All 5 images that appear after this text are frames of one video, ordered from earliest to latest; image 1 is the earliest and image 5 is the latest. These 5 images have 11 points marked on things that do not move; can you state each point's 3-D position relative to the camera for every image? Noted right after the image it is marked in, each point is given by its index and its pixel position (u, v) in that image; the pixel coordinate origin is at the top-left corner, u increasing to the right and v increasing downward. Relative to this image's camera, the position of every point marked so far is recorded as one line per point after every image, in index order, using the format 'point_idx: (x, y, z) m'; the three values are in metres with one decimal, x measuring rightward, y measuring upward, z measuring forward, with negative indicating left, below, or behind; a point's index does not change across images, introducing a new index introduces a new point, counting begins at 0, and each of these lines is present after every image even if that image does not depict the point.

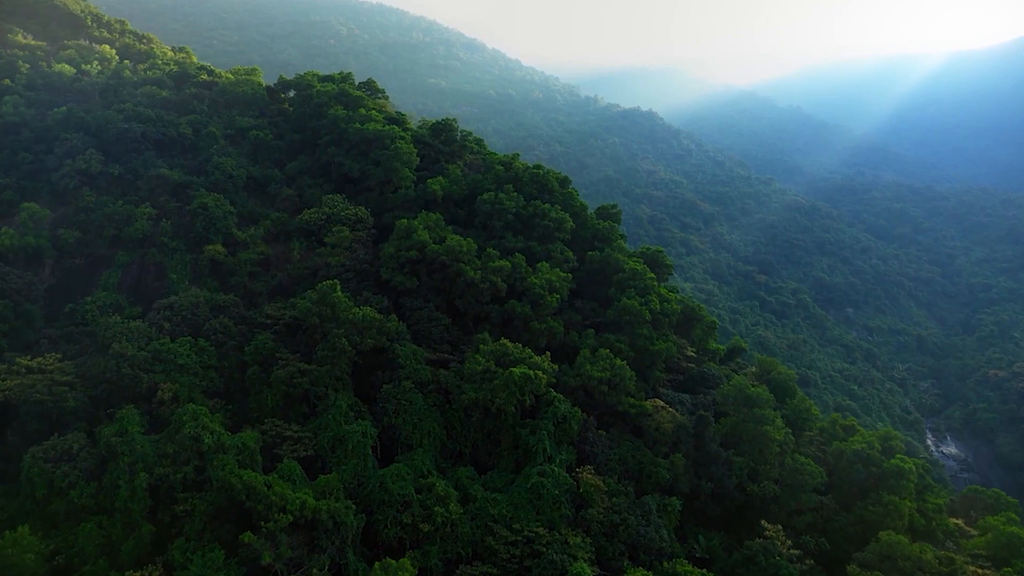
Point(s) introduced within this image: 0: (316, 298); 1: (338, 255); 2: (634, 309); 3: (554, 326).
0: (-6.5, -0.3, +17.0) m
1: (-6.8, +1.3, +20.0) m
2: (+4.6, -0.8, +19.1) m
3: (+1.5, -1.4, +18.5) m
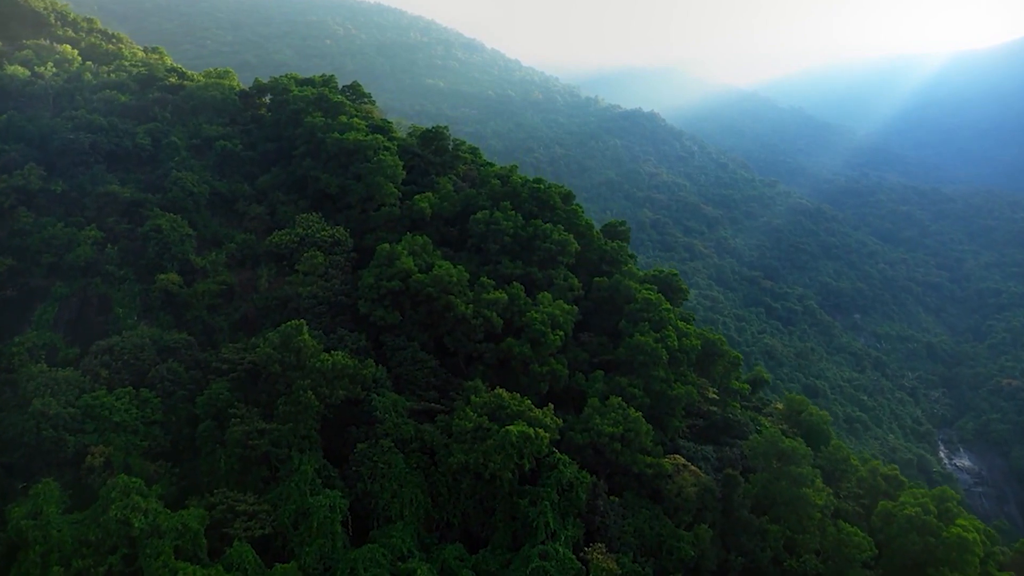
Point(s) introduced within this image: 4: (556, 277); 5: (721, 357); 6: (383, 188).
0: (-6.6, -1.5, +14.5) m
1: (-6.9, +0.2, +17.5) m
2: (+4.5, -1.9, +16.7) m
3: (+1.4, -2.5, +16.1) m
4: (+1.6, +0.4, +18.7) m
5: (+7.6, -2.5, +18.6) m
6: (-5.0, +3.9, +19.8) m
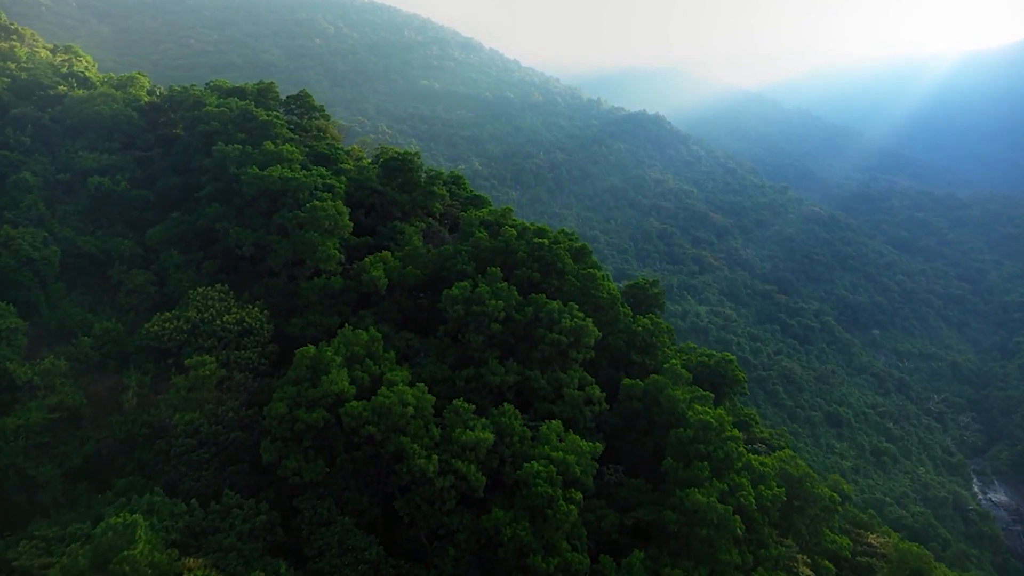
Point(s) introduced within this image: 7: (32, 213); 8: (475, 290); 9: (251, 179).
0: (-6.9, -4.3, +8.5) m
1: (-7.1, -2.7, +11.5) m
2: (+4.2, -4.8, +10.7) m
3: (+1.2, -5.3, +10.0) m
4: (+1.4, -2.4, +12.7) m
5: (+7.4, -5.3, +12.6) m
6: (-5.2, +1.1, +13.7) m
7: (-13.1, +2.1, +14.1) m
8: (-0.9, 0.0, +13.4) m
9: (-7.4, +3.1, +14.6) m
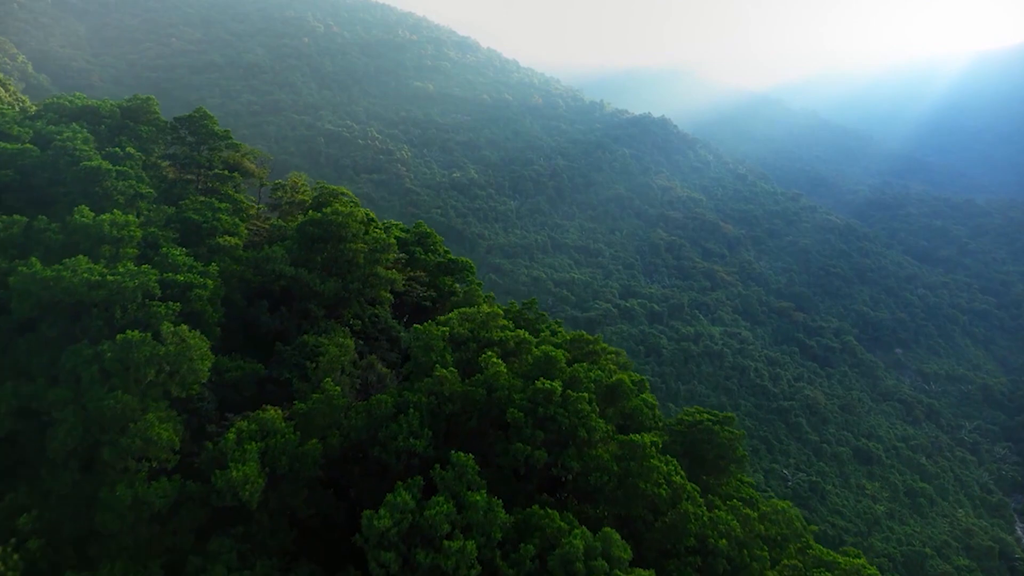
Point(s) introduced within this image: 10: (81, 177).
0: (-7.1, -7.3, +2.1) m
1: (-7.4, -5.7, +5.0) m
2: (+4.0, -7.8, +4.2) m
3: (+1.0, -8.3, +3.6) m
4: (+1.1, -5.4, +6.2) m
5: (+7.1, -8.3, +6.1) m
6: (-5.4, -1.9, +7.3) m
7: (-13.4, -0.9, +7.6) m
8: (-1.2, -3.1, +6.9) m
9: (-7.6, +0.1, +8.1) m
10: (-8.3, +2.2, +10.2) m
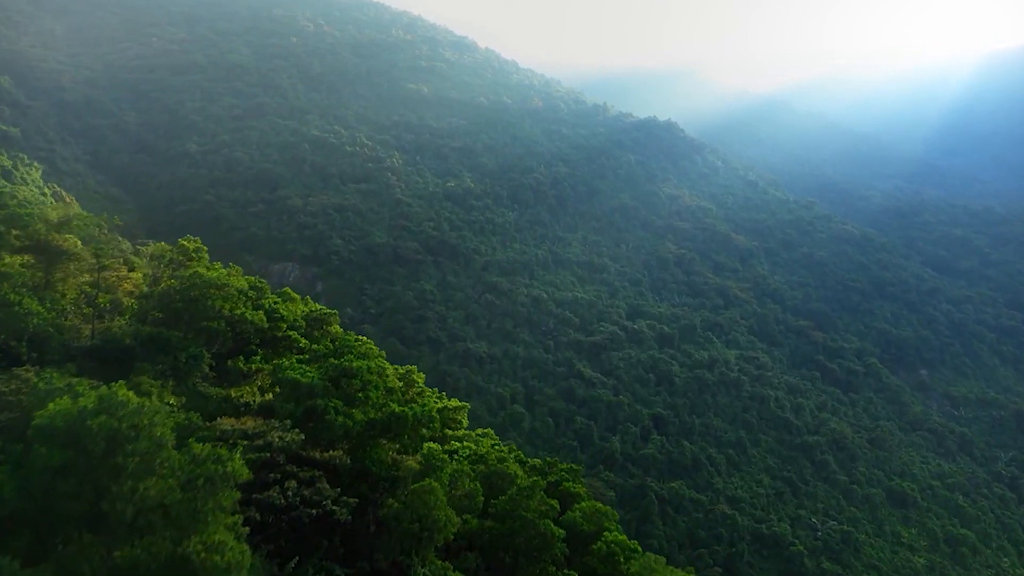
0: (-7.3, -10.2, -4.1) m
1: (-7.6, -8.6, -1.1) m
2: (+3.8, -10.7, -1.9) m
3: (+0.7, -11.2, -2.5) m
4: (+0.9, -8.3, +0.1) m
5: (+6.9, -11.2, 0.0) m
6: (-5.6, -4.8, +1.2) m
7: (-13.6, -3.8, +1.5) m
8: (-1.4, -6.0, +0.8) m
9: (-7.9, -2.8, +2.0) m
10: (-8.5, -0.7, +4.1) m
